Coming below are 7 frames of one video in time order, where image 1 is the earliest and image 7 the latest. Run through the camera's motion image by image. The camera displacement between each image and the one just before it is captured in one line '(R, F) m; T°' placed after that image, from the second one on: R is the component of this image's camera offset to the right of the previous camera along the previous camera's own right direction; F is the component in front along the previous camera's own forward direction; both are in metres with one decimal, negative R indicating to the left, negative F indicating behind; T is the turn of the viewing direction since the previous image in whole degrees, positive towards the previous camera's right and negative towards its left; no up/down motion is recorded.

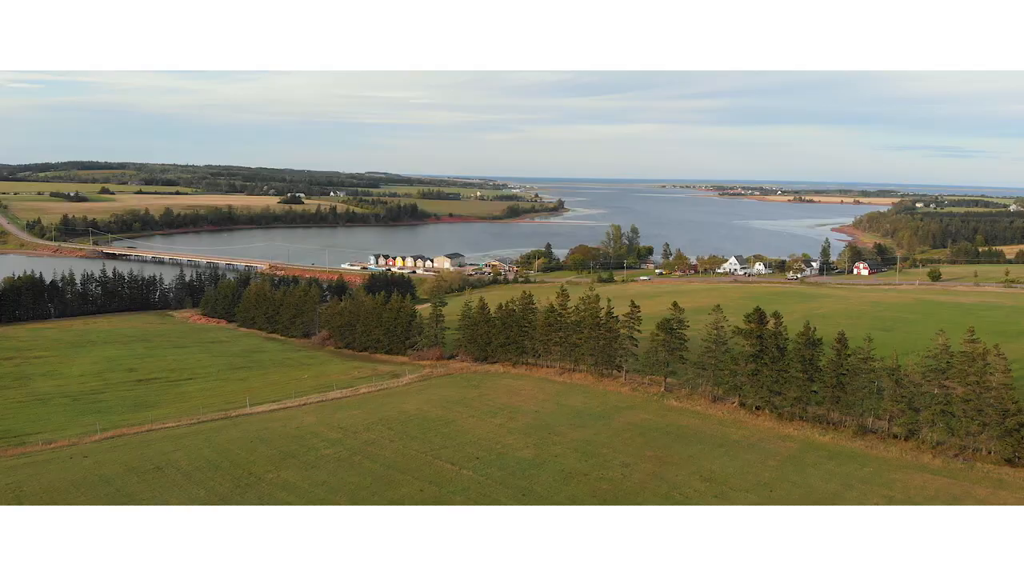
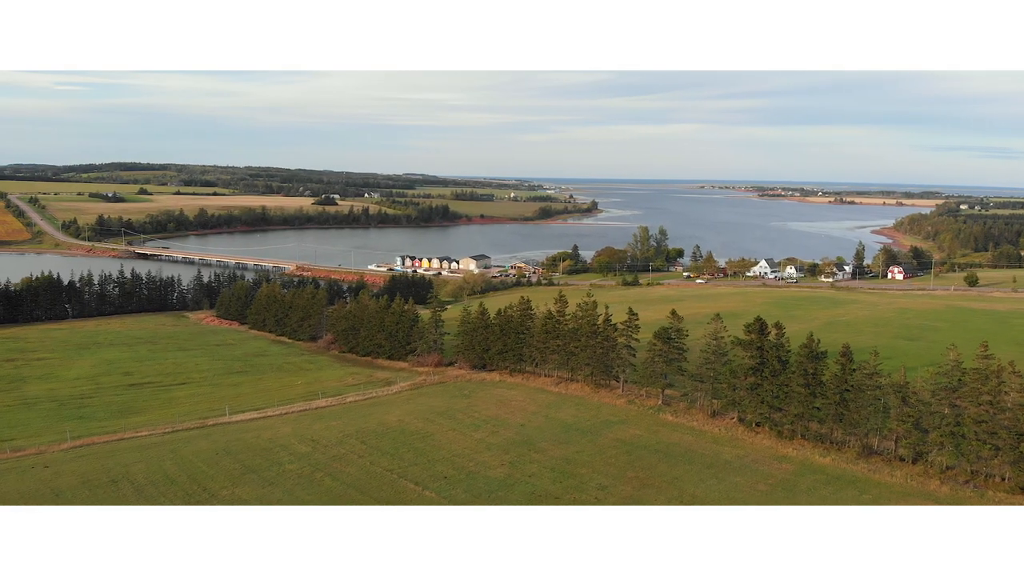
(+1.0, +0.7) m; -2°
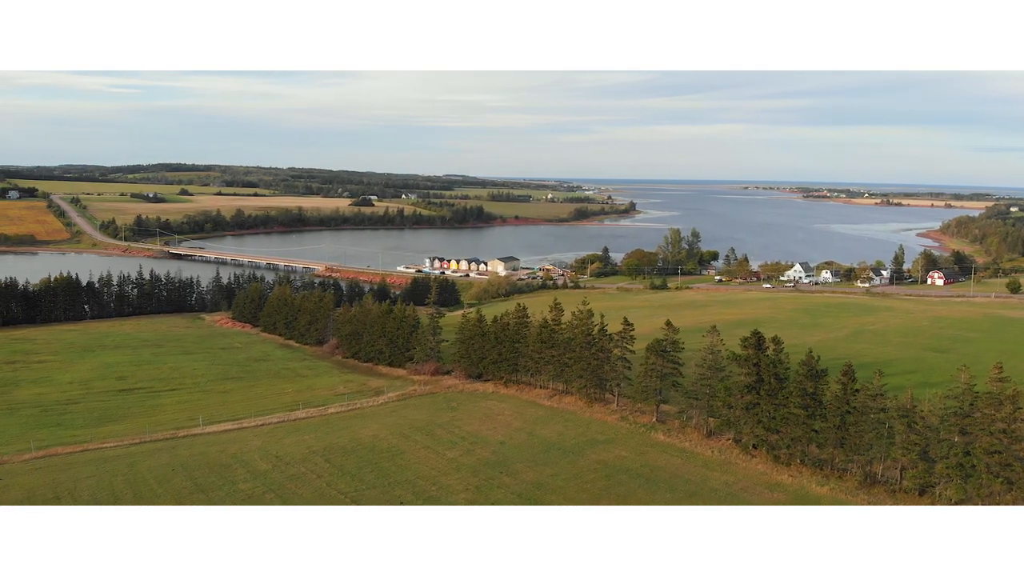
(+1.1, +0.8) m; -3°
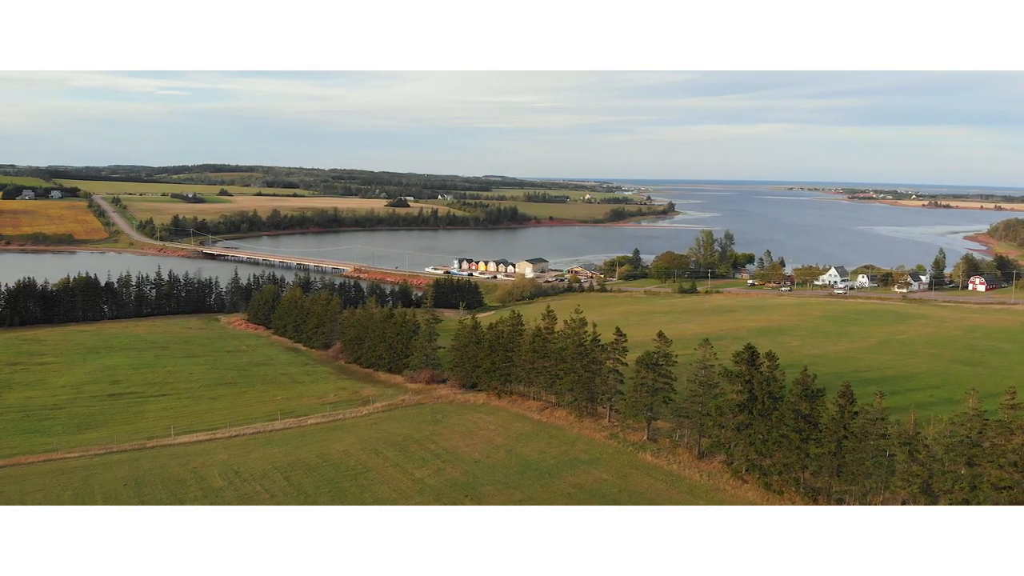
(+1.1, +0.8) m; -3°
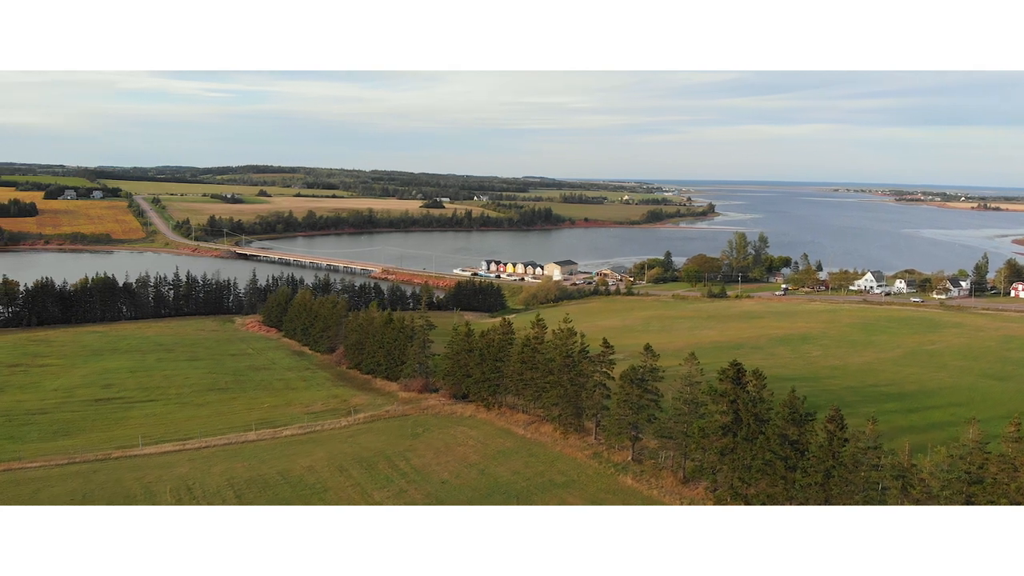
(+1.2, +0.8) m; -3°
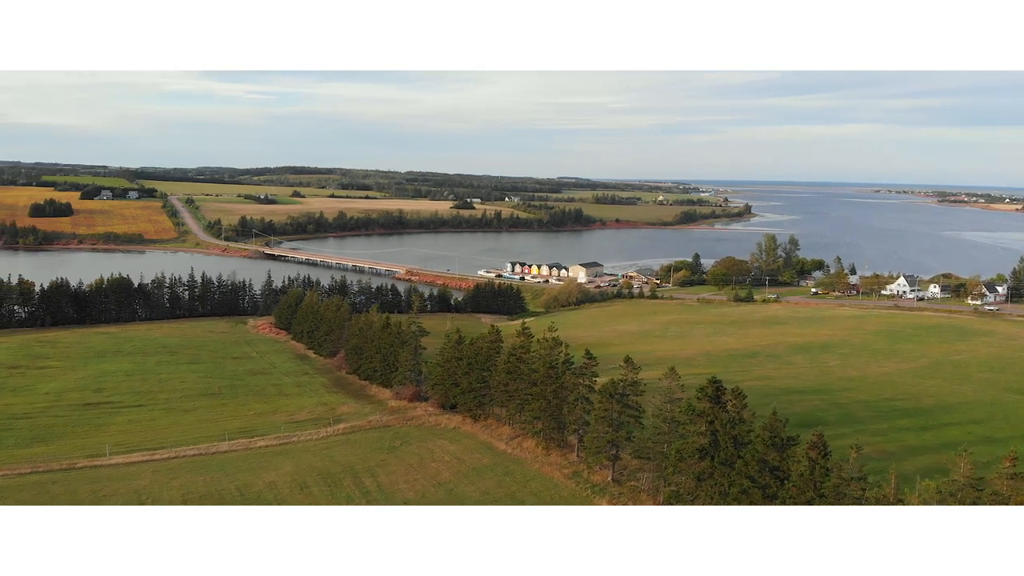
(+1.1, +0.7) m; -2°
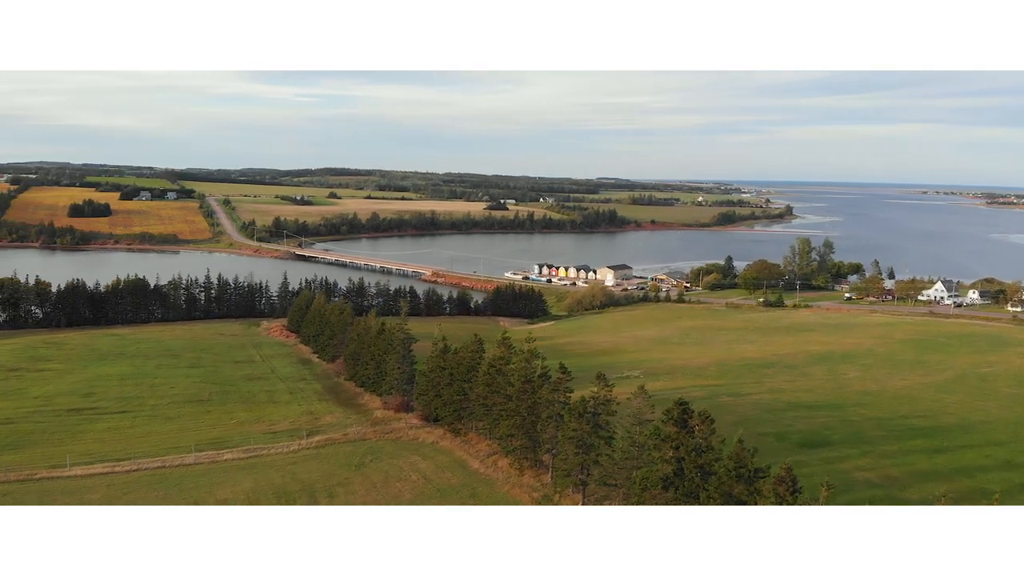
(+1.3, +0.7) m; -3°
